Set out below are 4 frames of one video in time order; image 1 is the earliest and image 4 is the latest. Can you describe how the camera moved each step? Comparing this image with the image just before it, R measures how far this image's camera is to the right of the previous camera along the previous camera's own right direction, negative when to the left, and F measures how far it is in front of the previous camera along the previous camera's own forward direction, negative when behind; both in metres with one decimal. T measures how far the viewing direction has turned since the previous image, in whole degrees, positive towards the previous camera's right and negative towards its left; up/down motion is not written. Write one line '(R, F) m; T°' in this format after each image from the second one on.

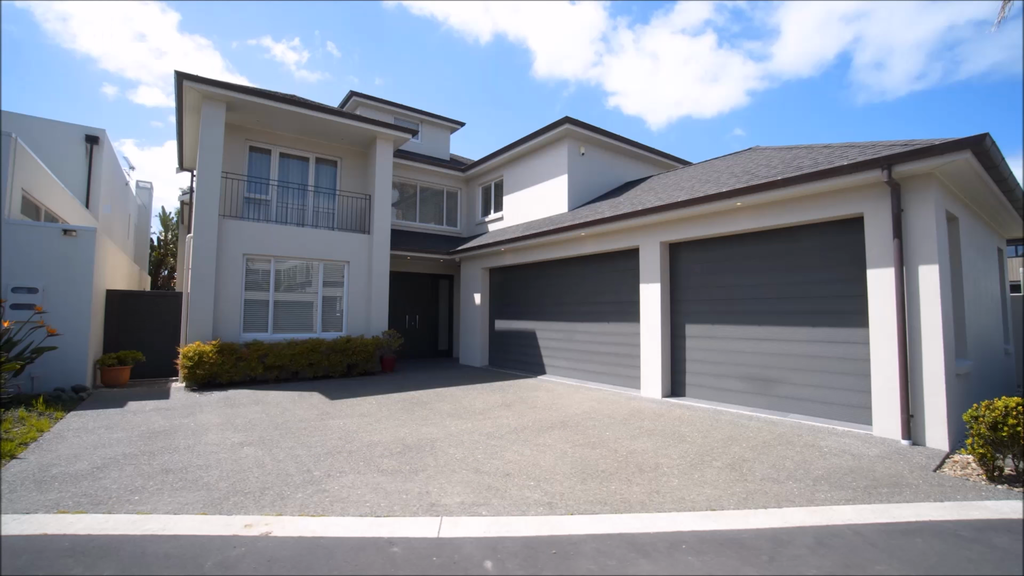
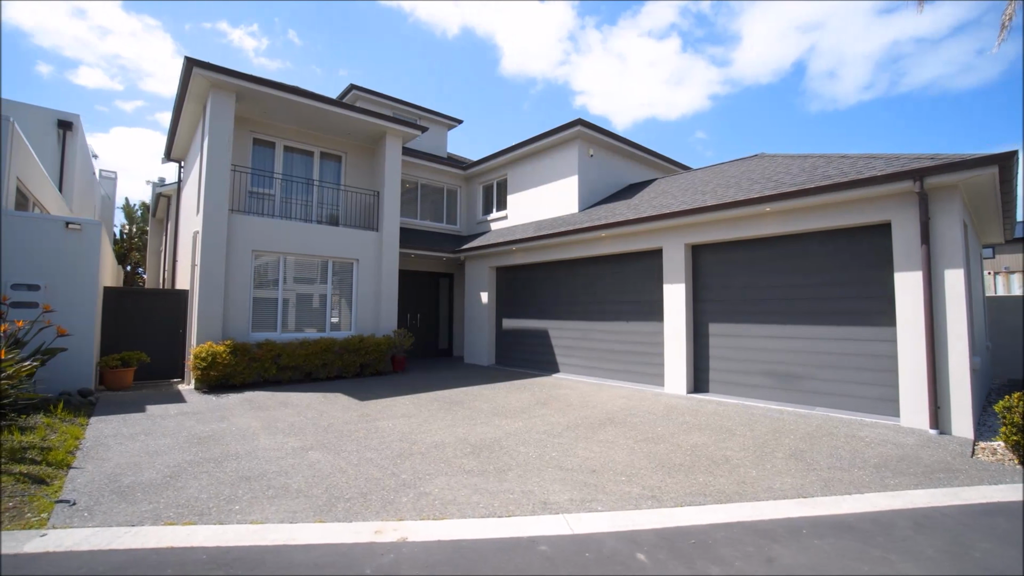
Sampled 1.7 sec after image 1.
(-1.2, 0.0) m; +5°
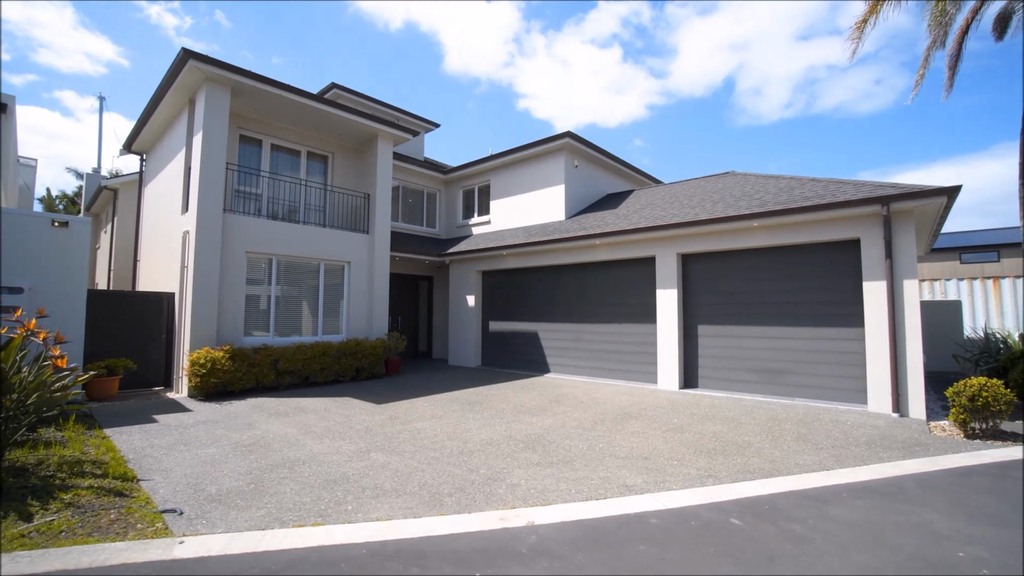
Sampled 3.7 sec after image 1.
(-1.4, -0.3) m; +8°
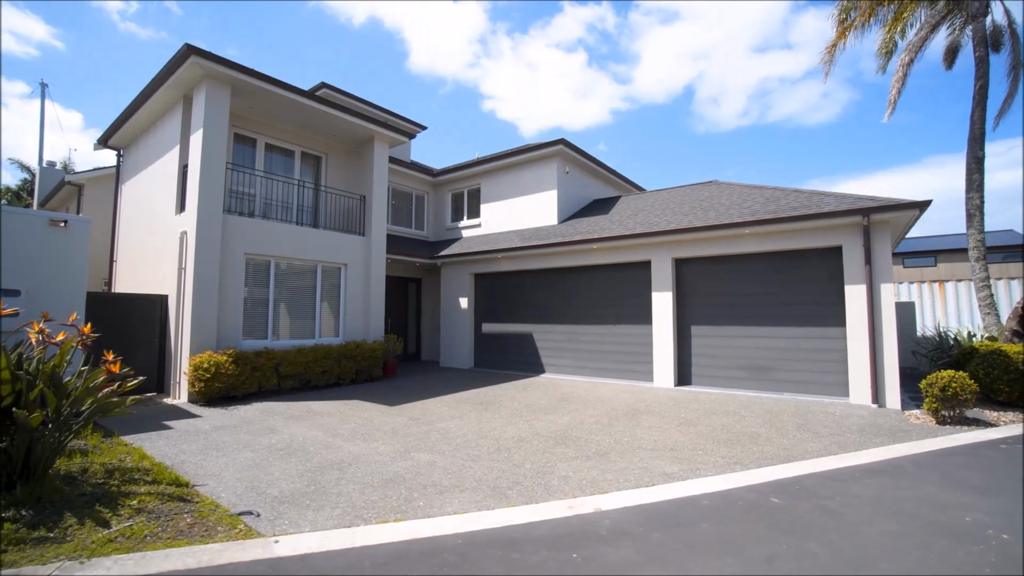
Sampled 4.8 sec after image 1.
(-0.9, -0.2) m; +5°
